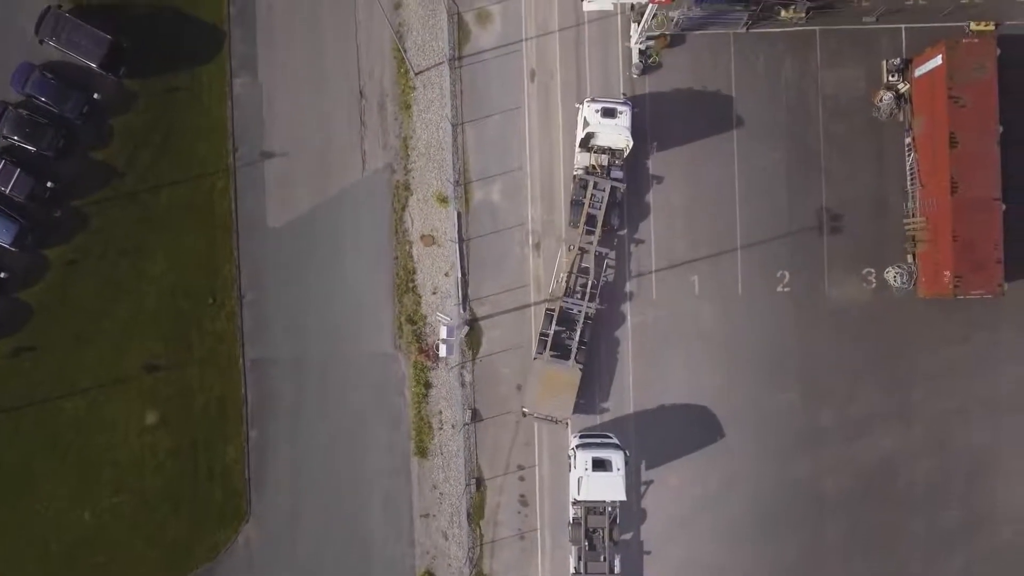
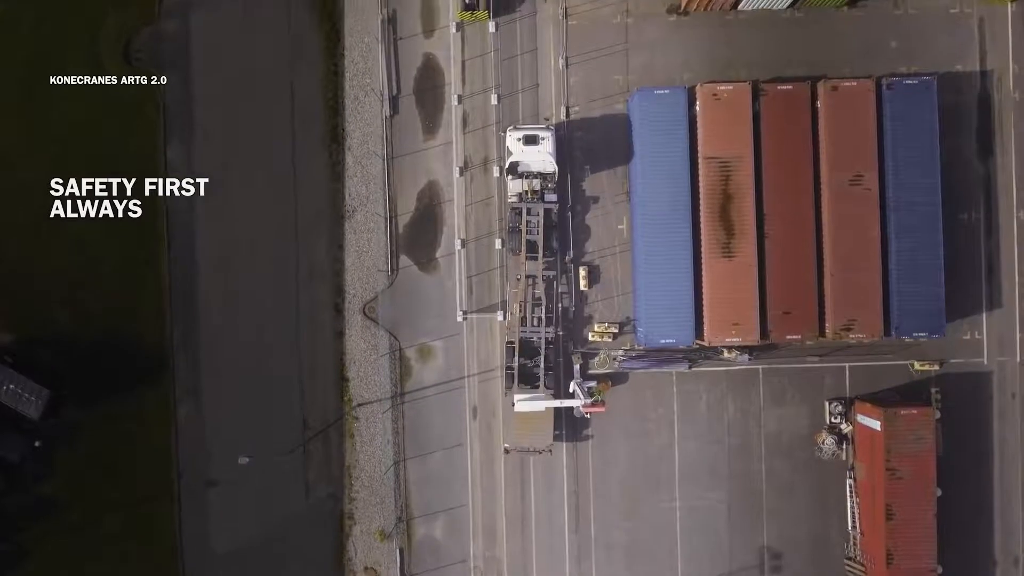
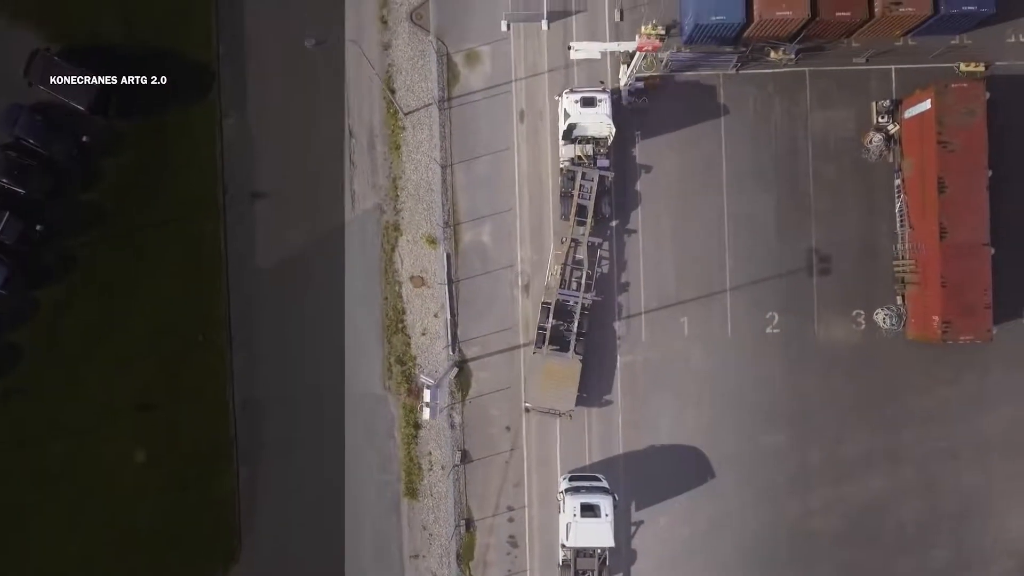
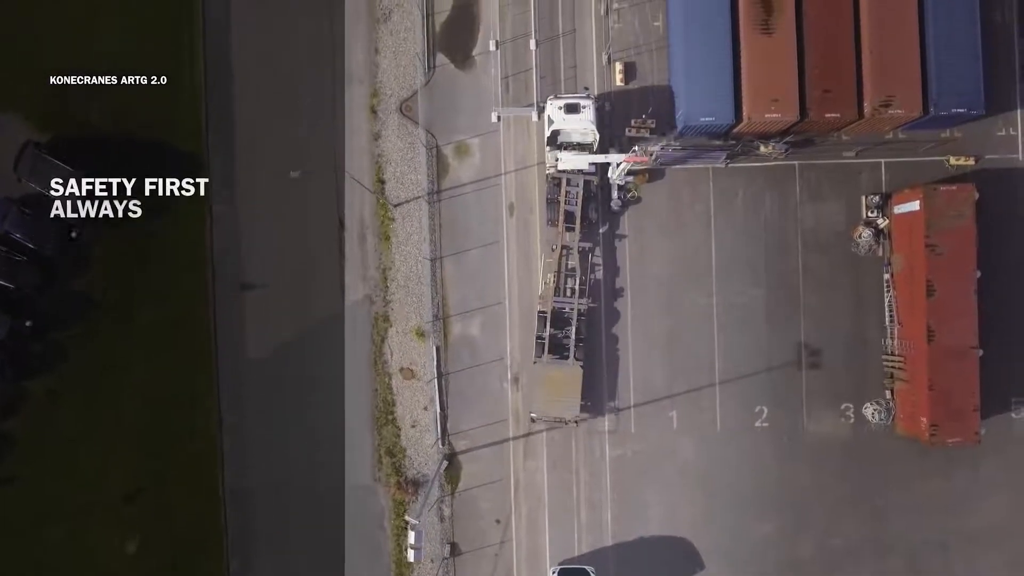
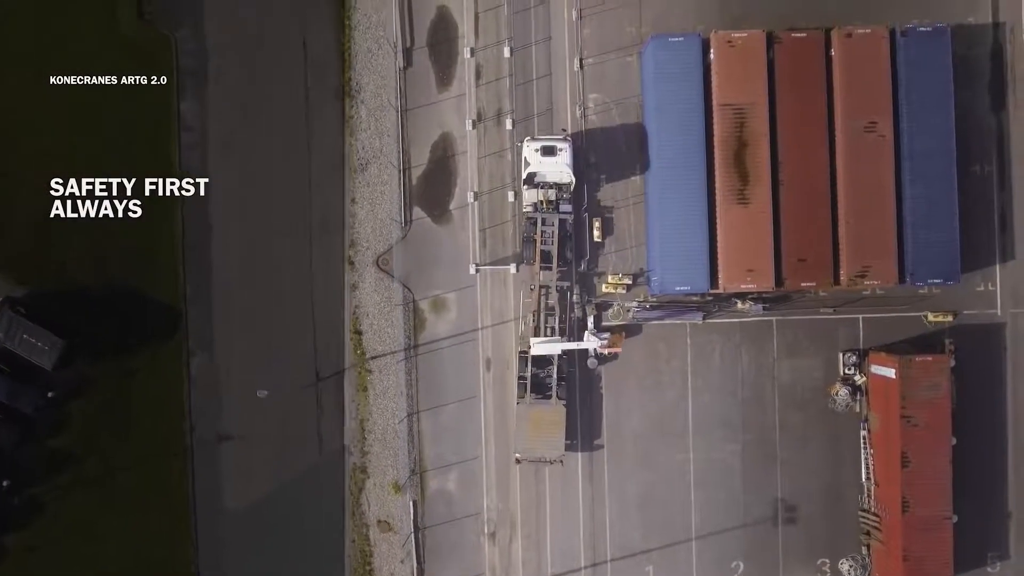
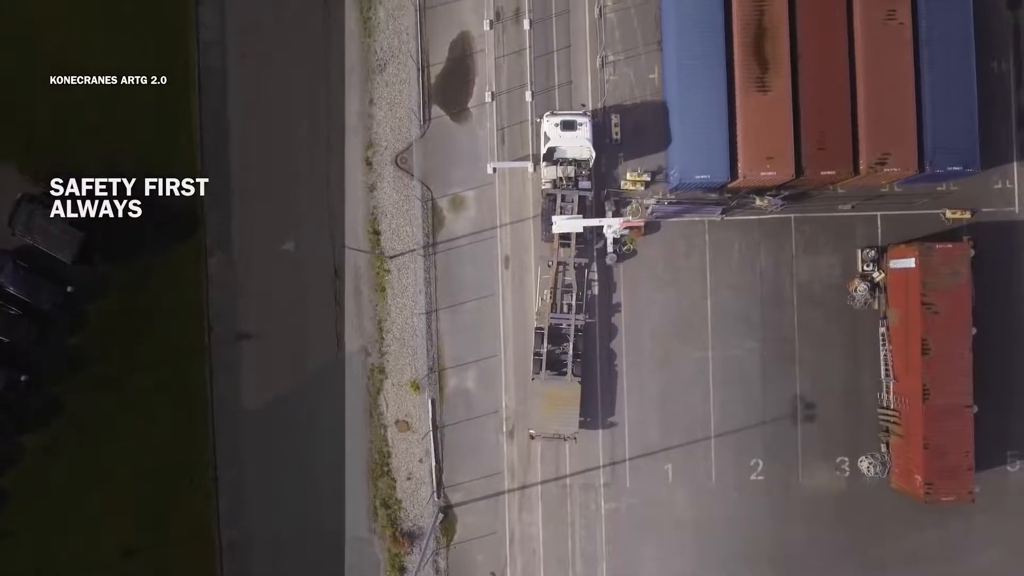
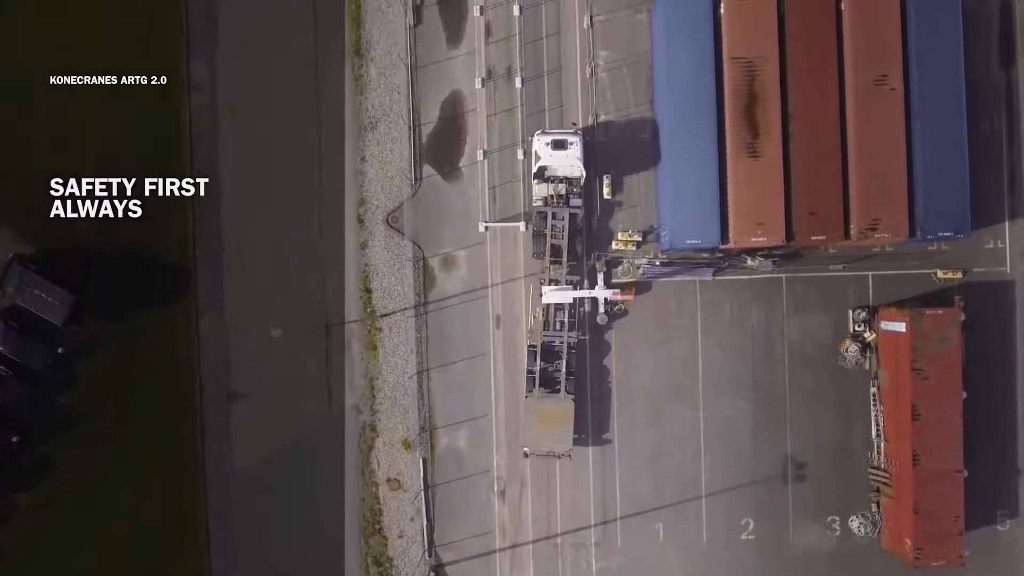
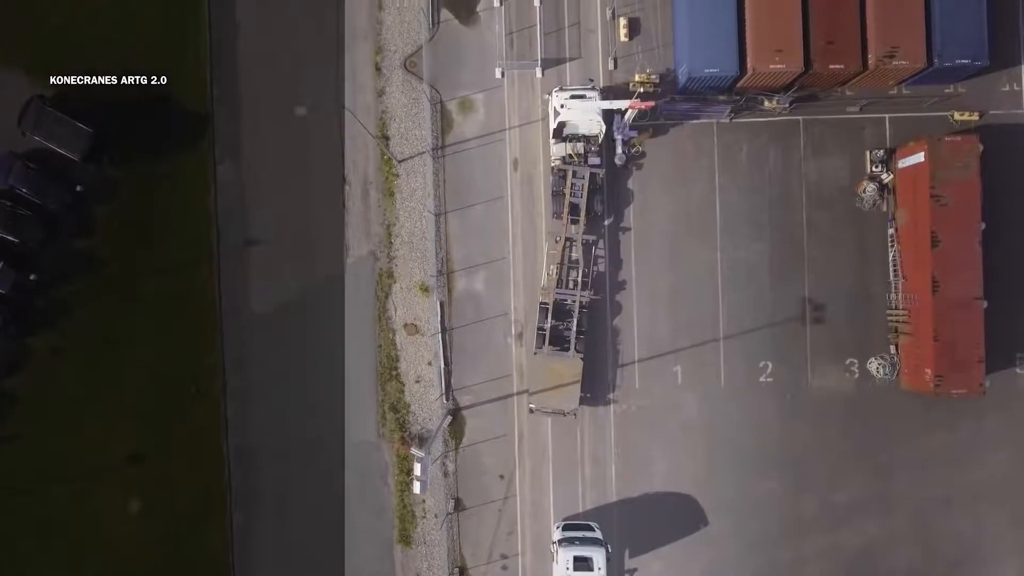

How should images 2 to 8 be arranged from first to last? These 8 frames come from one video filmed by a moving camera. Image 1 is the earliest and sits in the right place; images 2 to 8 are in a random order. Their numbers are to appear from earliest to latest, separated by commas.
3, 8, 4, 6, 7, 5, 2
